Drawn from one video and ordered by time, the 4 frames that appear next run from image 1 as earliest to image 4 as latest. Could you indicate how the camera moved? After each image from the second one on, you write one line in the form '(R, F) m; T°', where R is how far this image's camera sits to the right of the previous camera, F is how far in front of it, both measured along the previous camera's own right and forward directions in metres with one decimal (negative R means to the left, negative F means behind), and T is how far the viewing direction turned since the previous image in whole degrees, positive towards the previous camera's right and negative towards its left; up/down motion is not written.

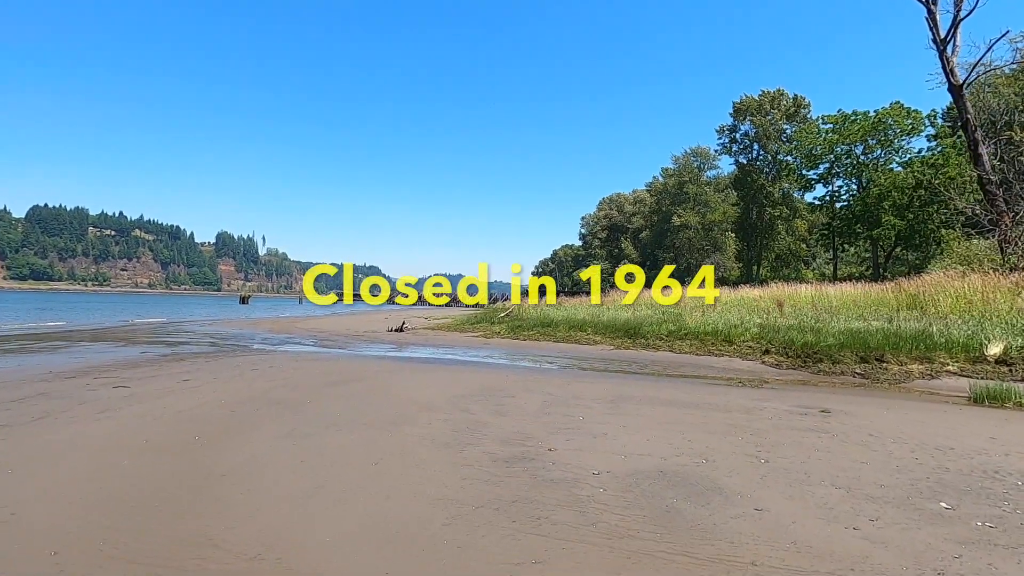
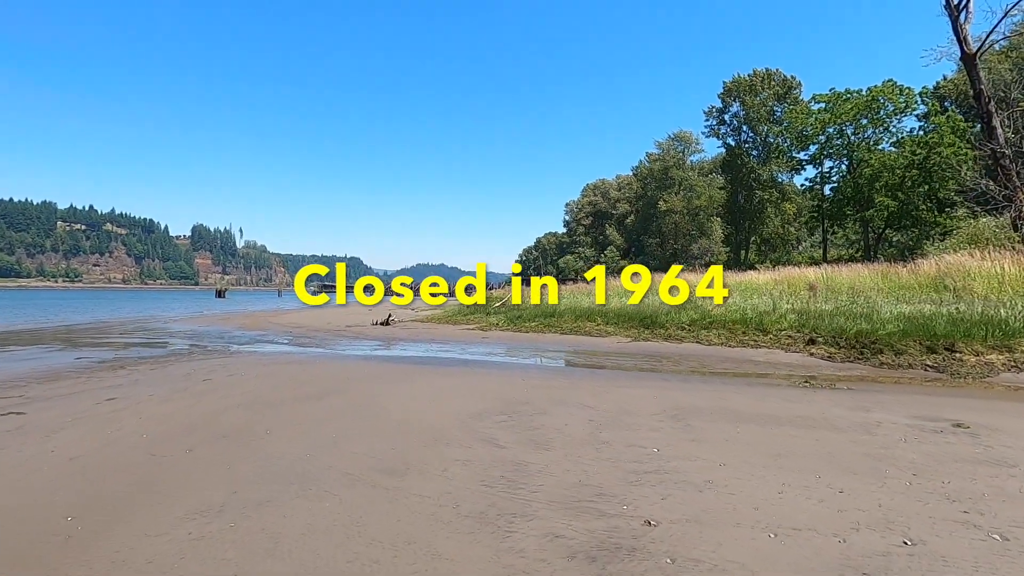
(-0.5, +1.8) m; +2°
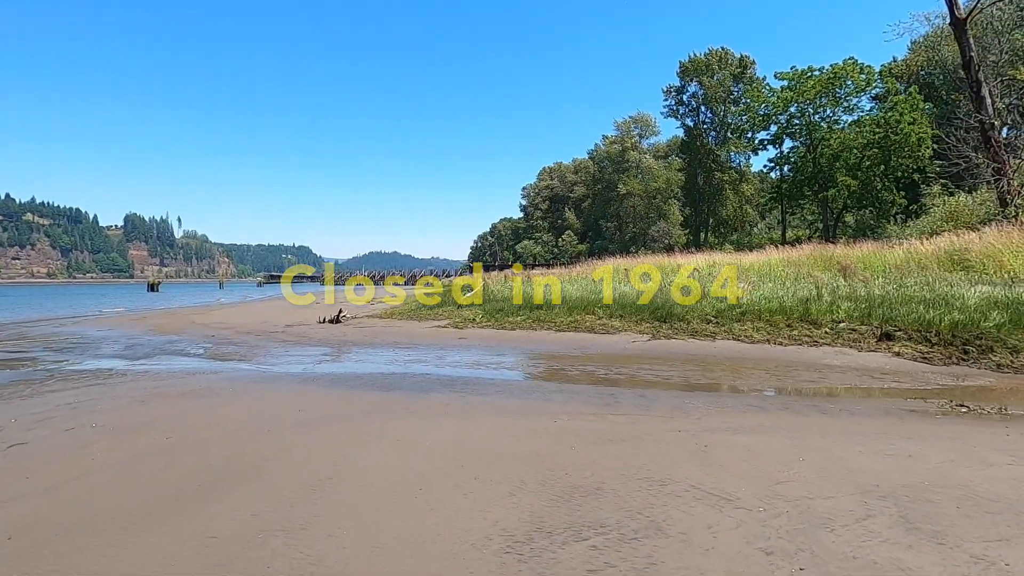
(-0.6, +2.8) m; +5°
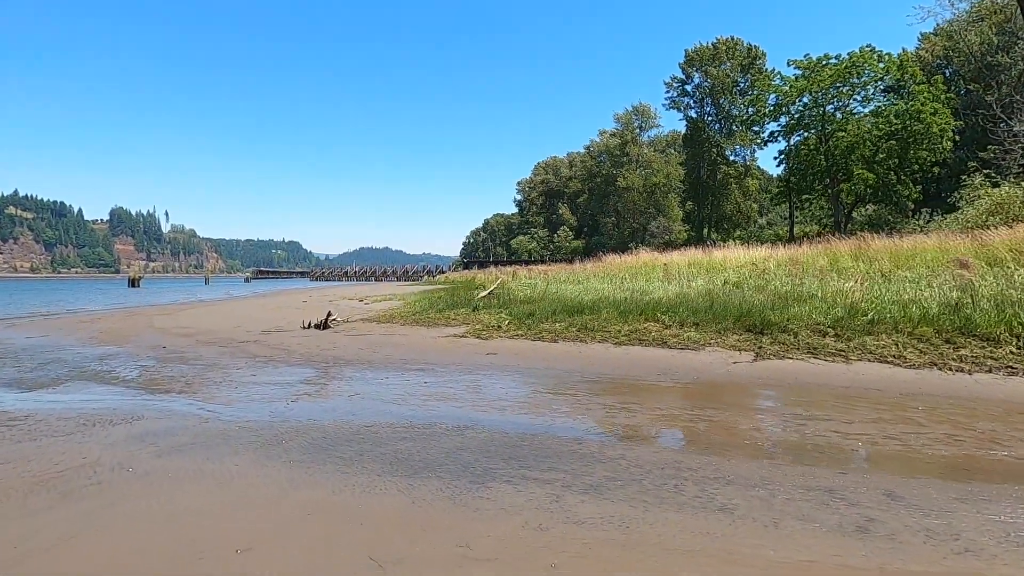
(-0.9, +2.8) m; +1°
